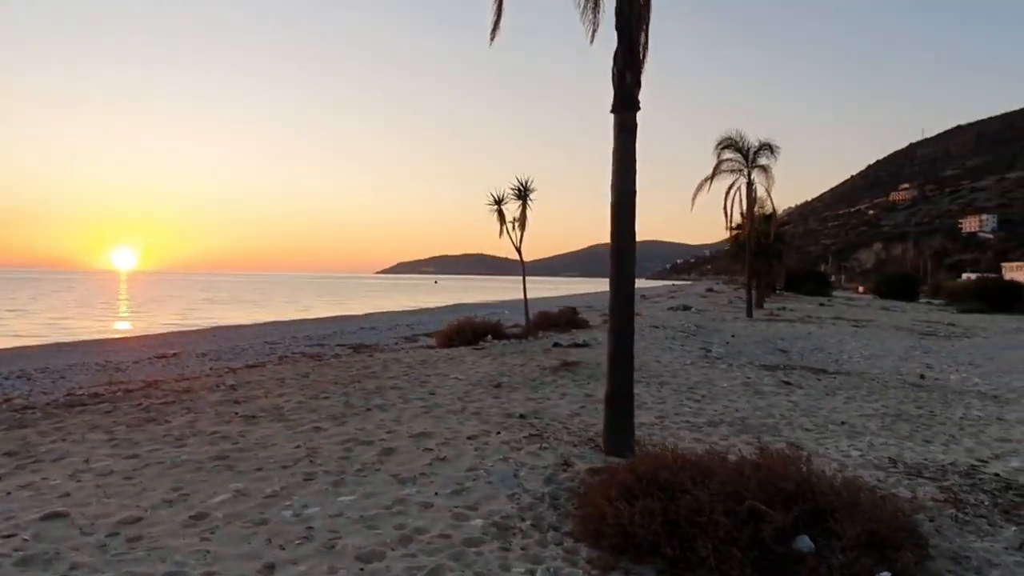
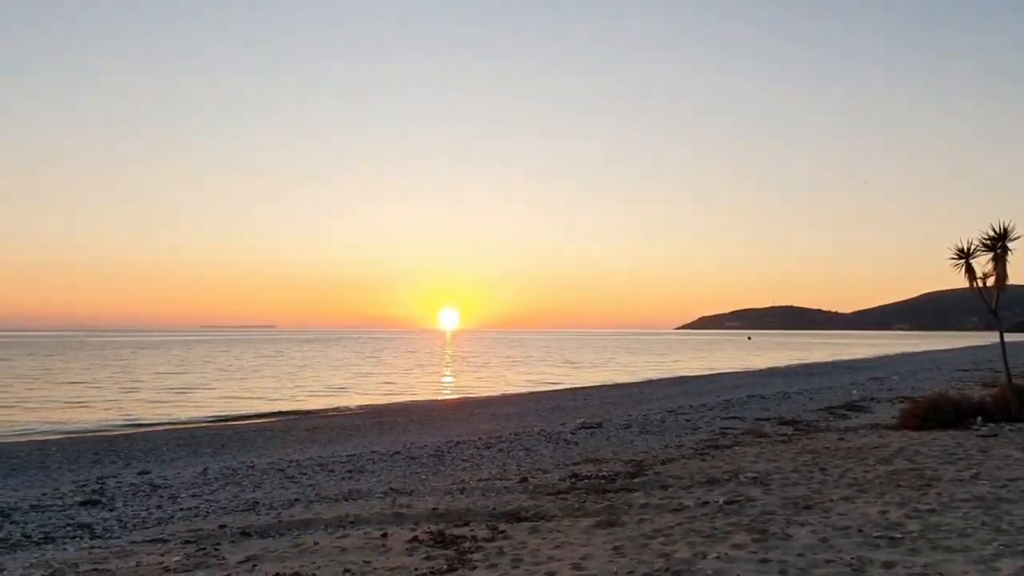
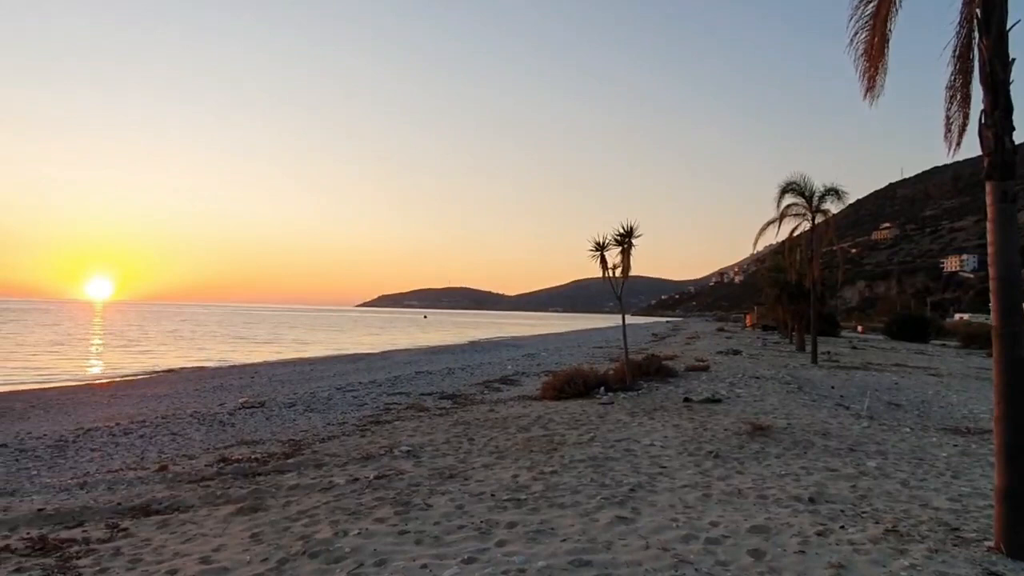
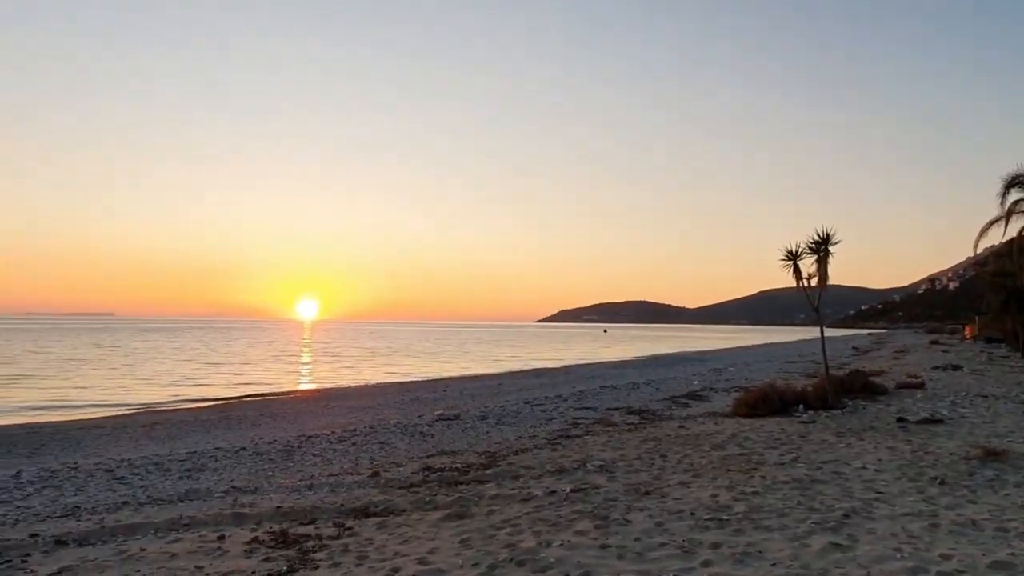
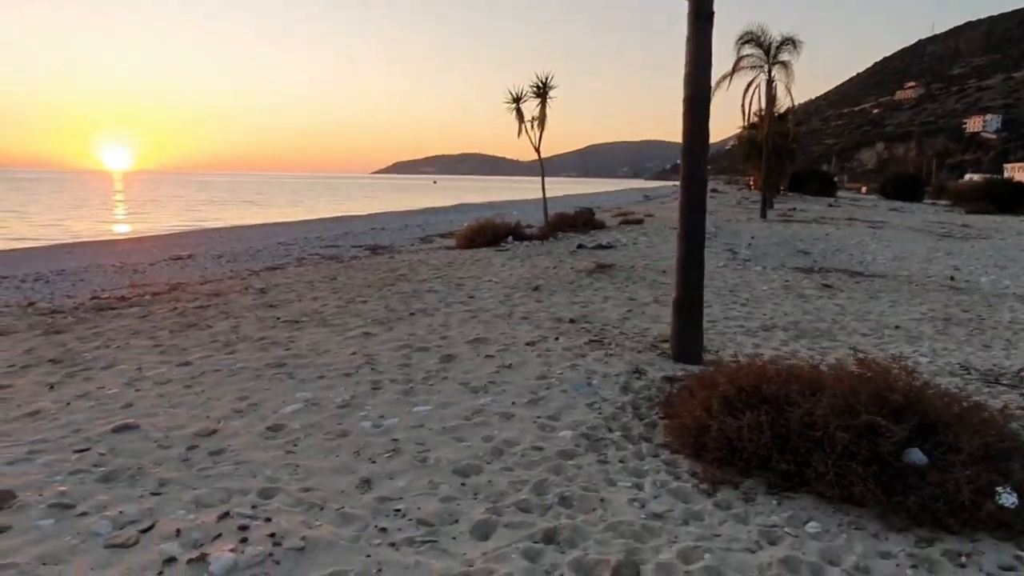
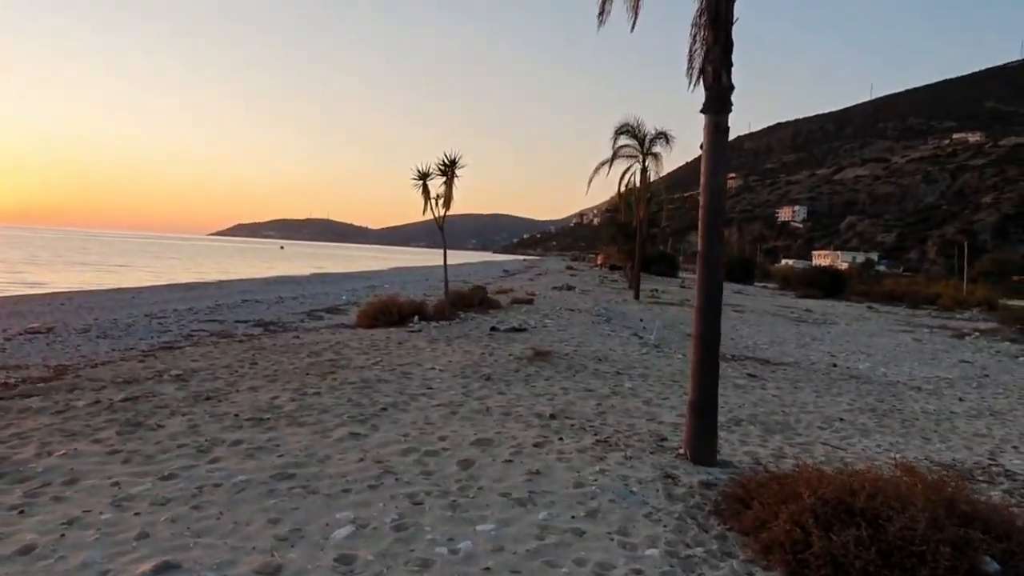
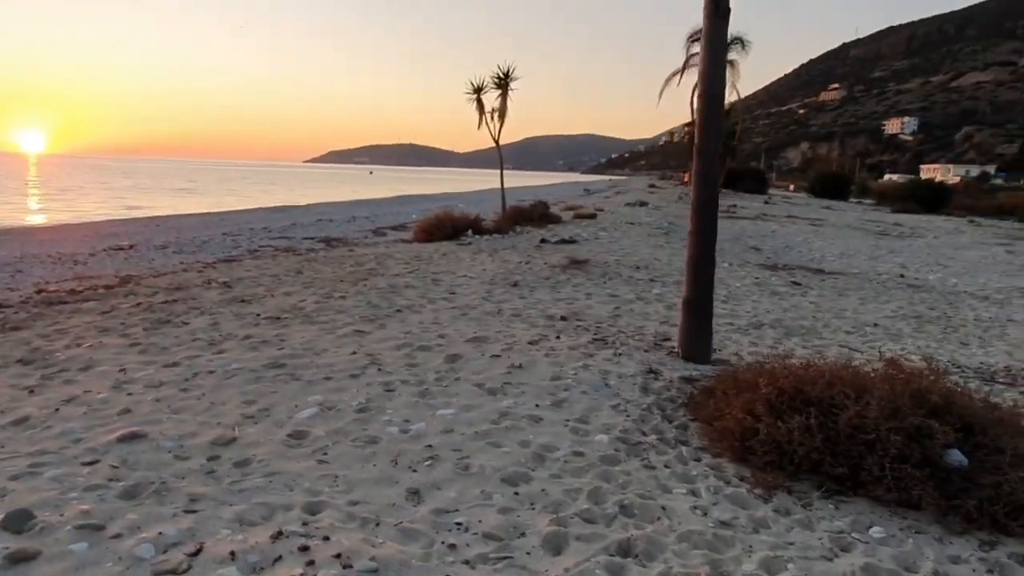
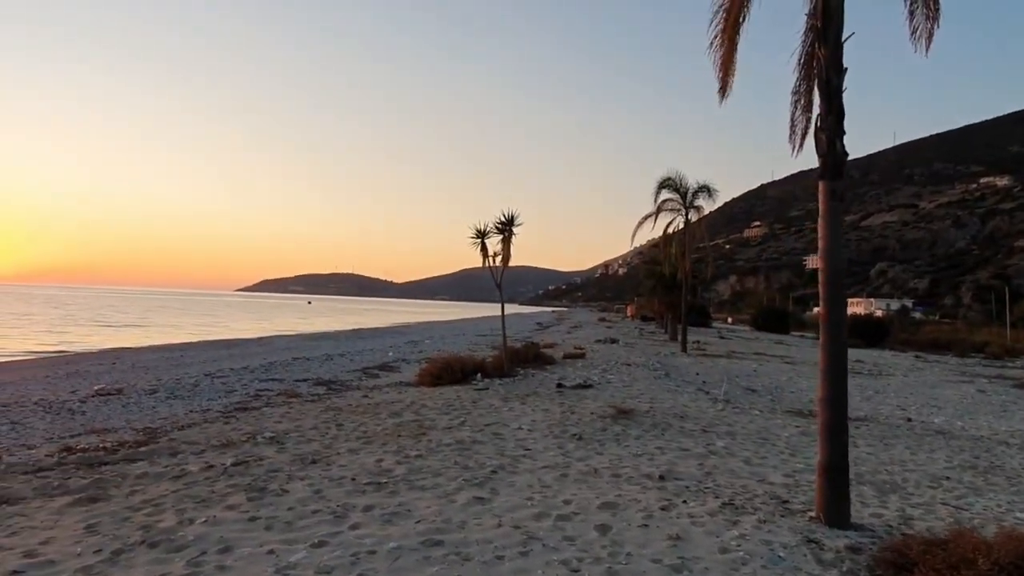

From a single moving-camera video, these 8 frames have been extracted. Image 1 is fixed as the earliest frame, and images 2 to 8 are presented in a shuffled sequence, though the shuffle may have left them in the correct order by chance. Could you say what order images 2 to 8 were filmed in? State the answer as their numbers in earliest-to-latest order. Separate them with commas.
5, 7, 6, 8, 3, 4, 2
